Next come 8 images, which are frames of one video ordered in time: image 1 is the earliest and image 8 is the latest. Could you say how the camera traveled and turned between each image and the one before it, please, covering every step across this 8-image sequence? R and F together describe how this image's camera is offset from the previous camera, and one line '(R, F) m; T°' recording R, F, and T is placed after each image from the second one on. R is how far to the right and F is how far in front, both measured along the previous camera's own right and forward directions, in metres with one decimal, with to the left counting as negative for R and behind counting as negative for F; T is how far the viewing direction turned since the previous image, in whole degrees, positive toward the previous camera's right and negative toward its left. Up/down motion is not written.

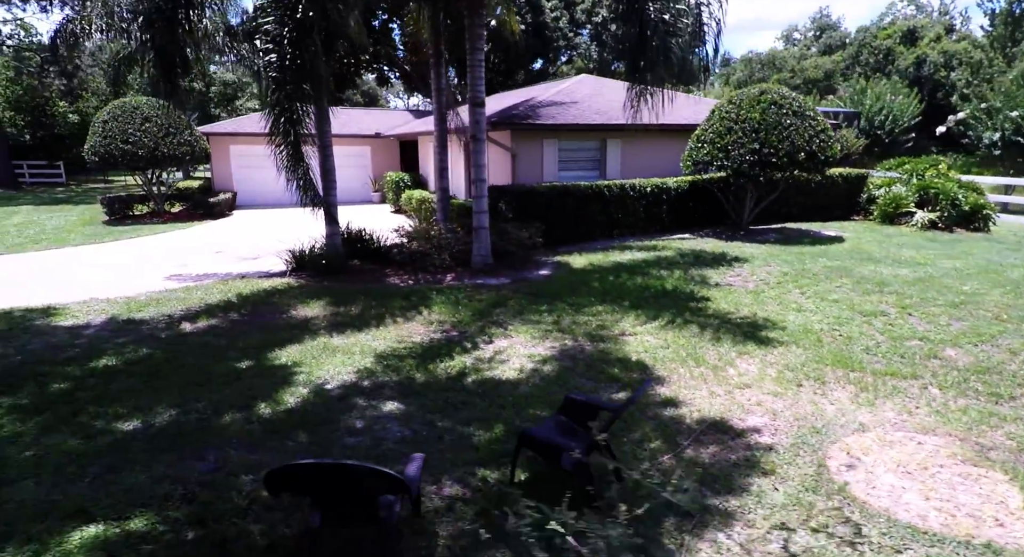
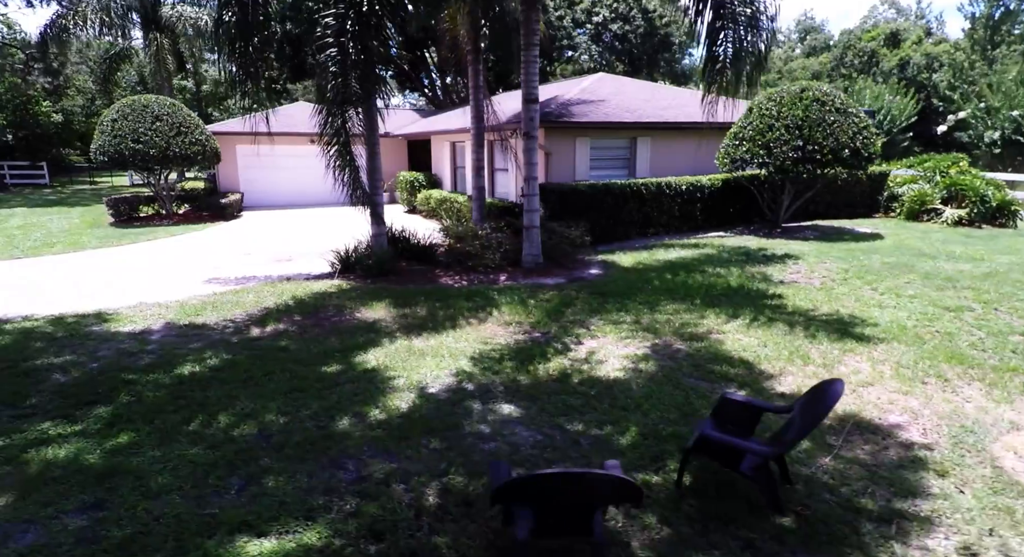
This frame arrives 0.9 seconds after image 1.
(-0.9, +0.1) m; +2°
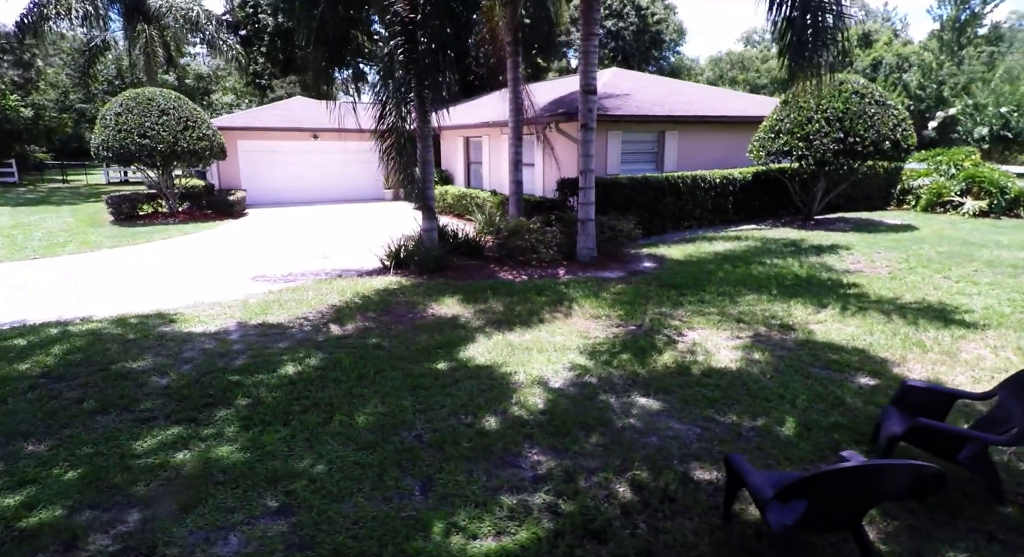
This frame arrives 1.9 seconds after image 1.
(-1.1, +0.1) m; +2°
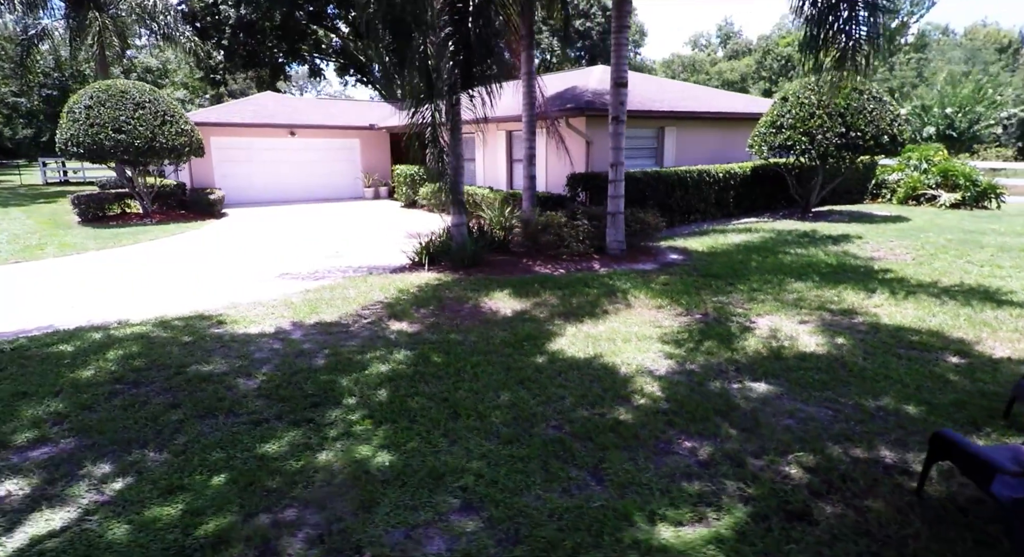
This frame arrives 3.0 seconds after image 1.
(-1.1, +0.1) m; +5°
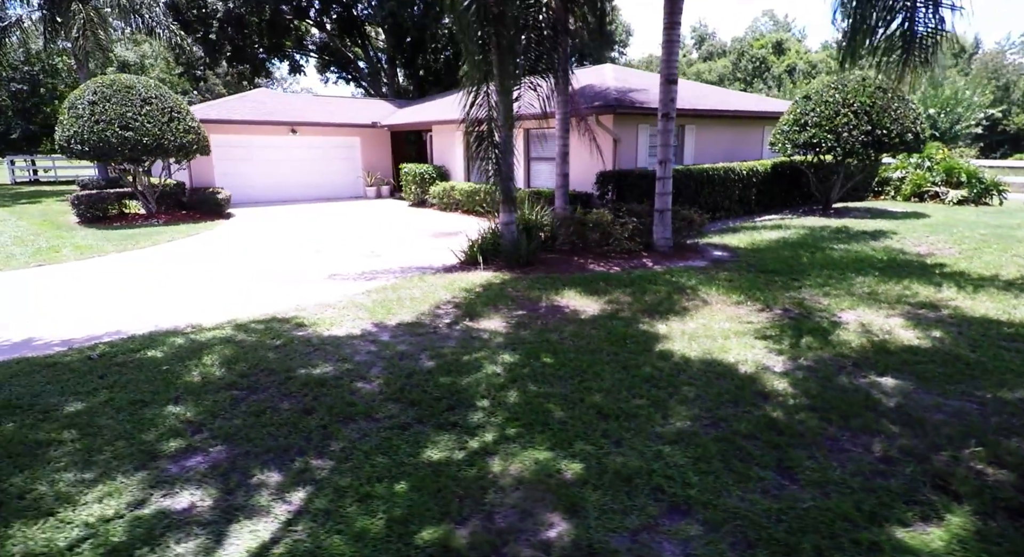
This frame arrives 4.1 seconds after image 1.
(-1.0, +0.1) m; +3°
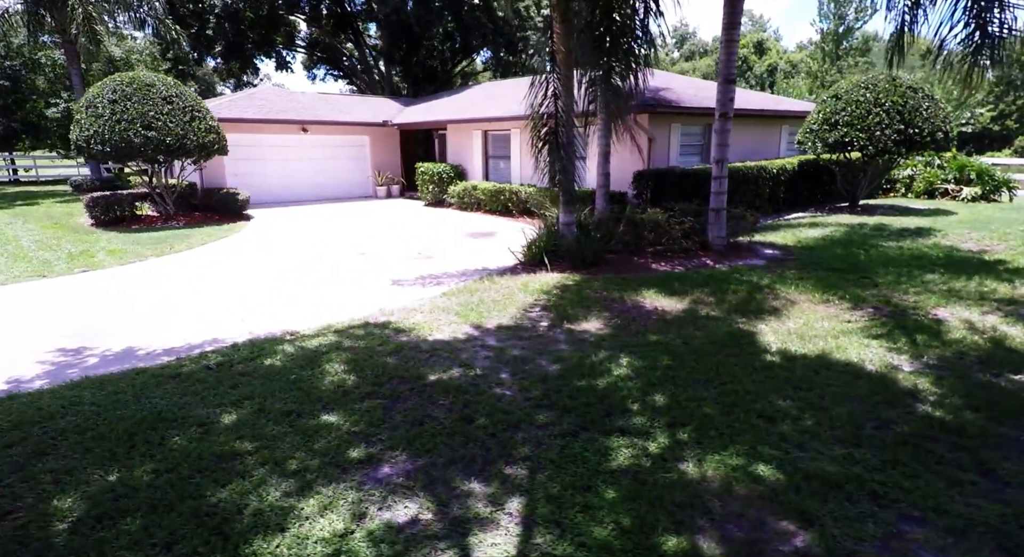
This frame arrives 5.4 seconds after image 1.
(-1.1, +0.1) m; +2°
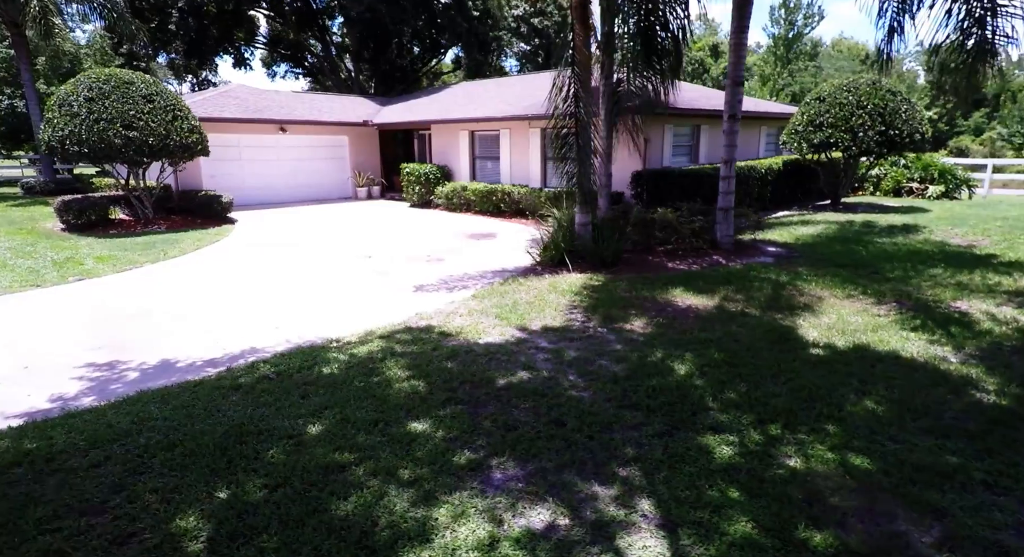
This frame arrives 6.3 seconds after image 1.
(-0.7, +0.1) m; +4°
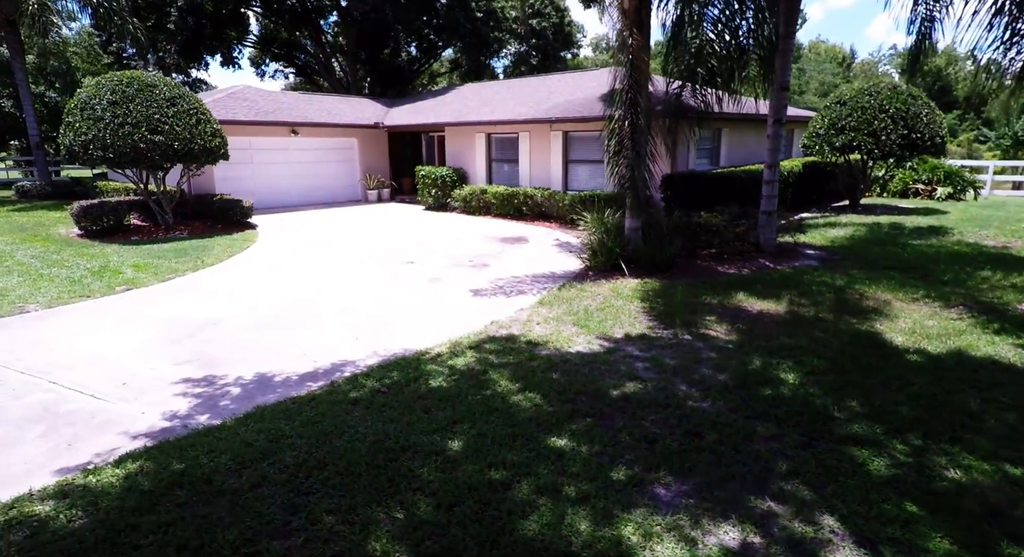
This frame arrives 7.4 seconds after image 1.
(-0.9, +0.1) m; +2°
